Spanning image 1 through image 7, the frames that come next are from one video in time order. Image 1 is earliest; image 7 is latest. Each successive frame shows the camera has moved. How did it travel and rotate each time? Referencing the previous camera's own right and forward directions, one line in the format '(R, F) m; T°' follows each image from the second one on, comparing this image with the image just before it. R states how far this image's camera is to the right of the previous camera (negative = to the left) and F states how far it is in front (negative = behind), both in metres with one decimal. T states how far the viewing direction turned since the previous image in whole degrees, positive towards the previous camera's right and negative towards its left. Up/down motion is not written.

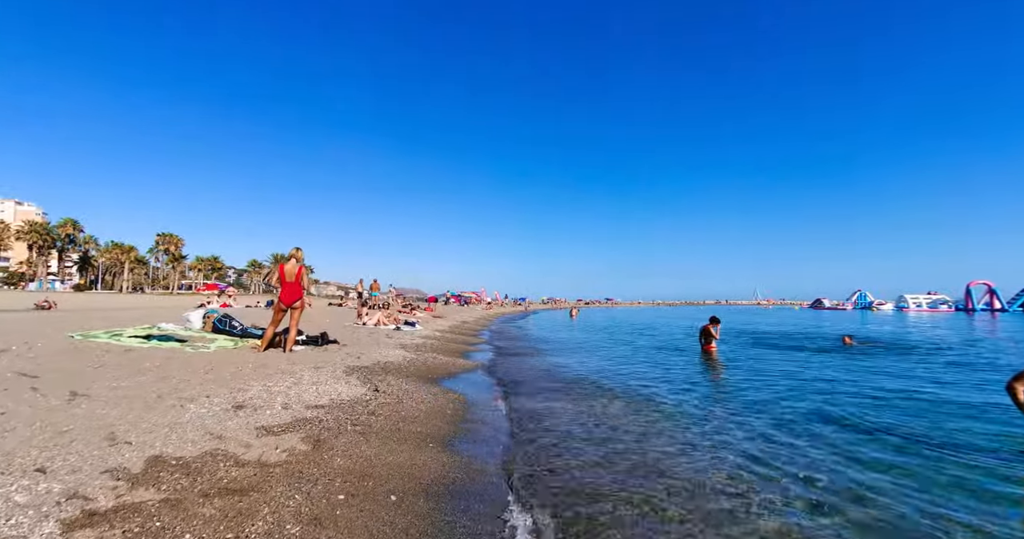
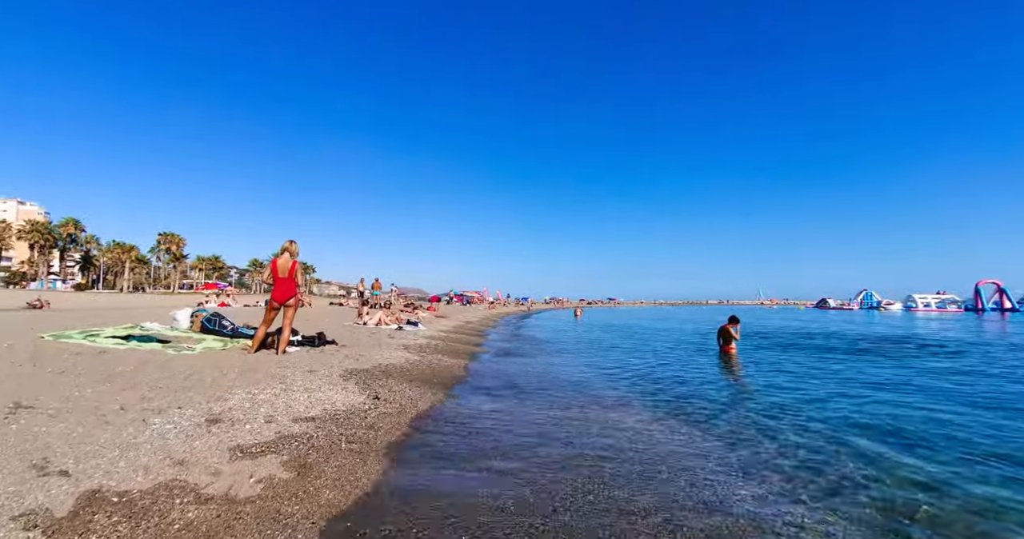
(-0.3, +0.9) m; 0°
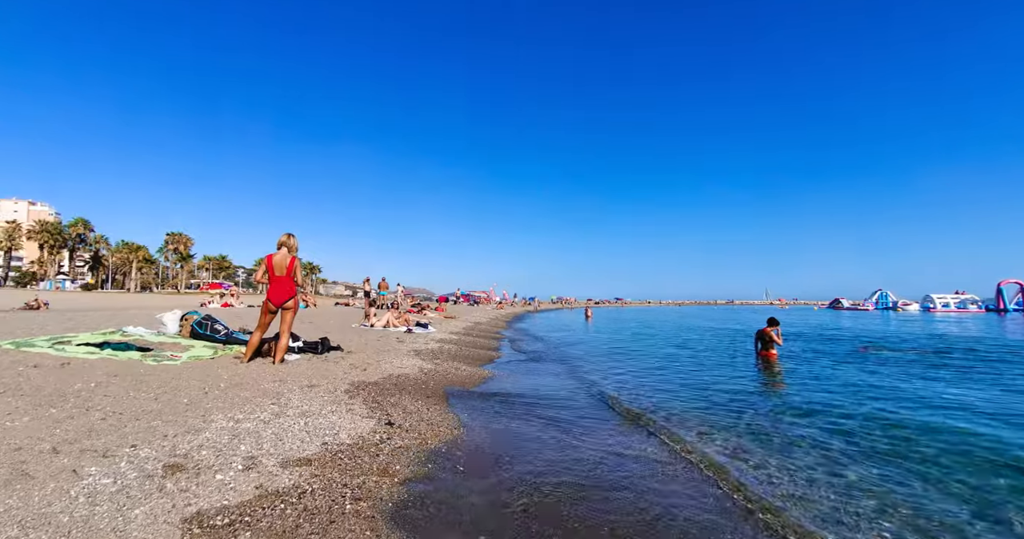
(-0.5, +1.3) m; -1°
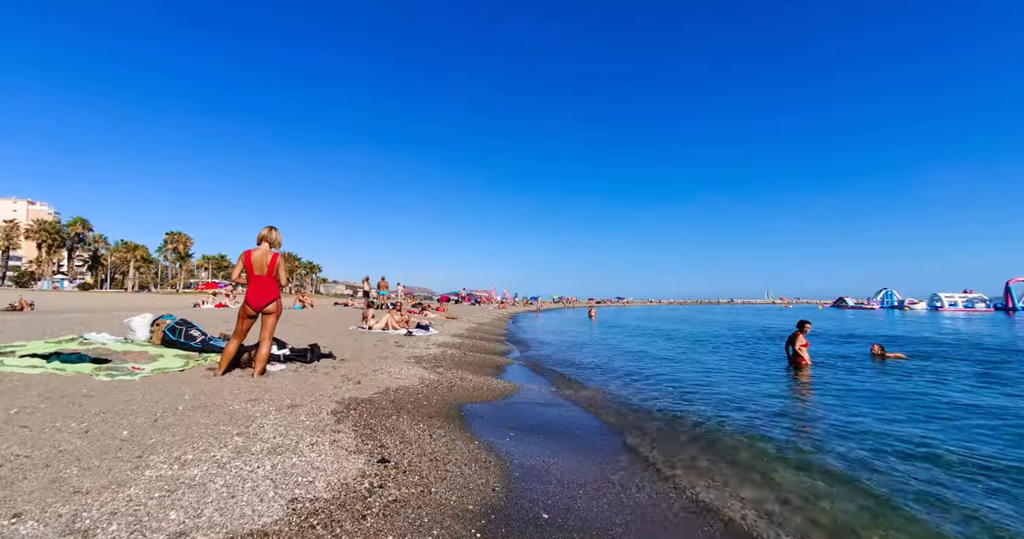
(-0.3, +1.2) m; 0°
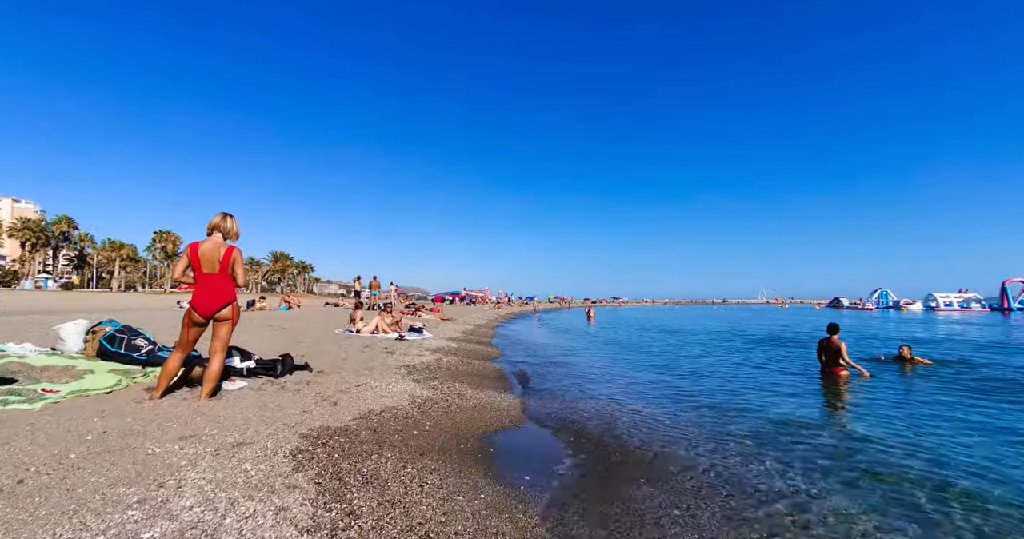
(-0.2, +1.5) m; +1°
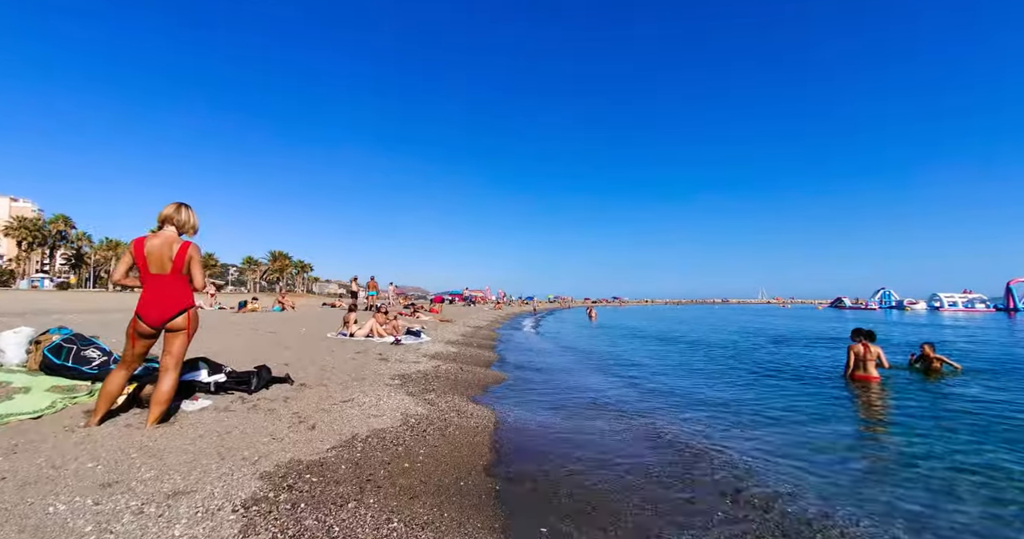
(-0.1, +1.0) m; 0°
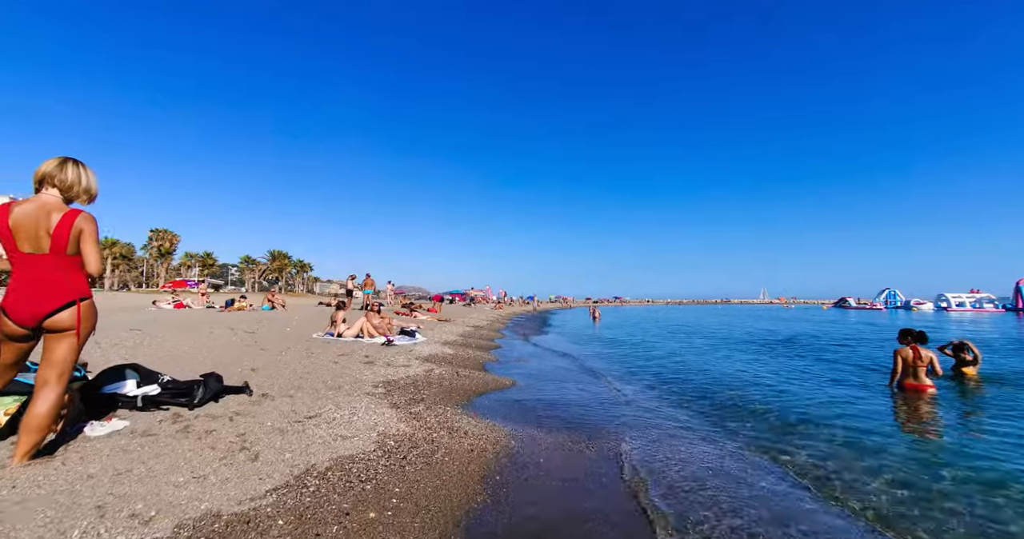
(0.0, +1.4) m; 0°
